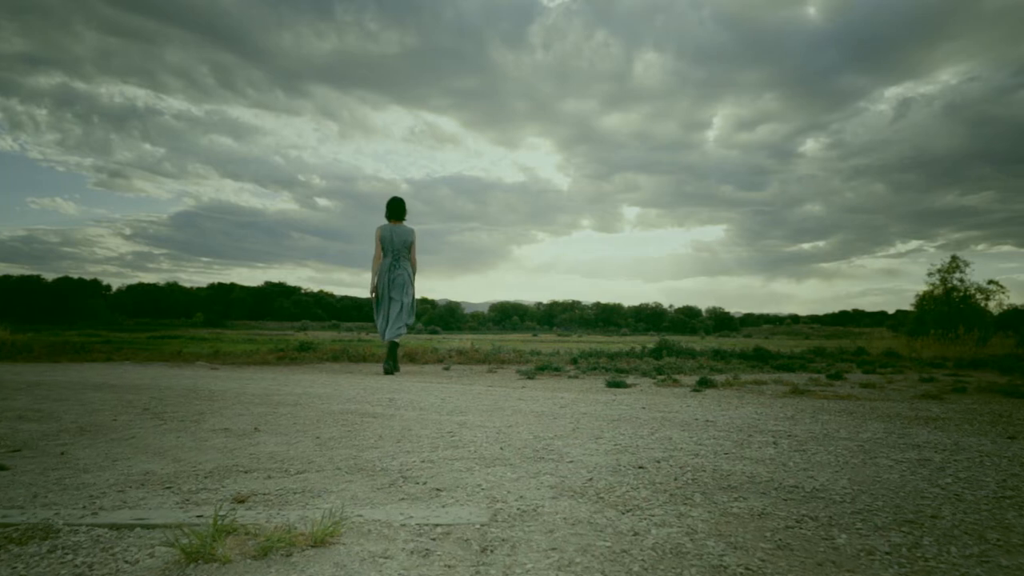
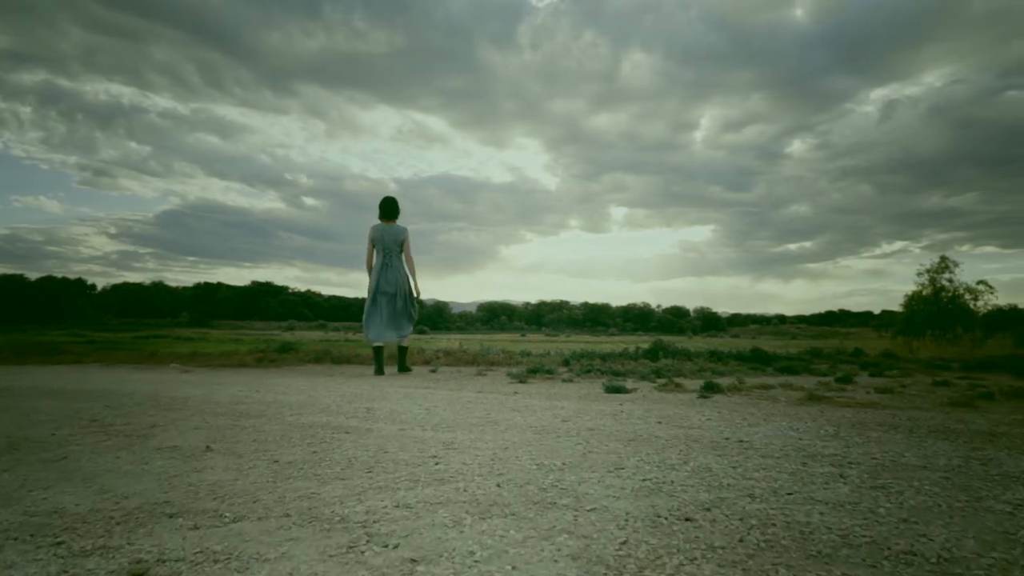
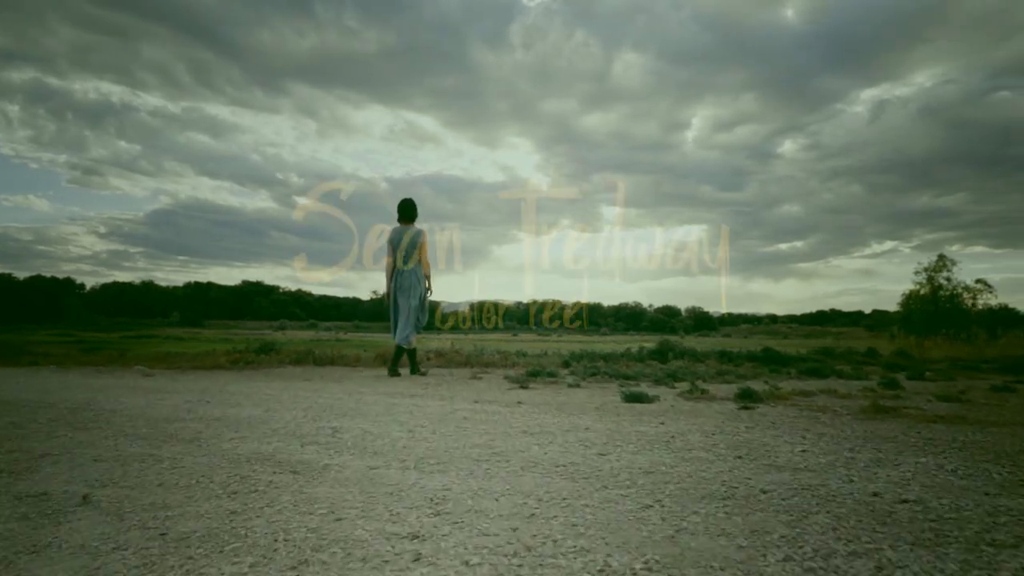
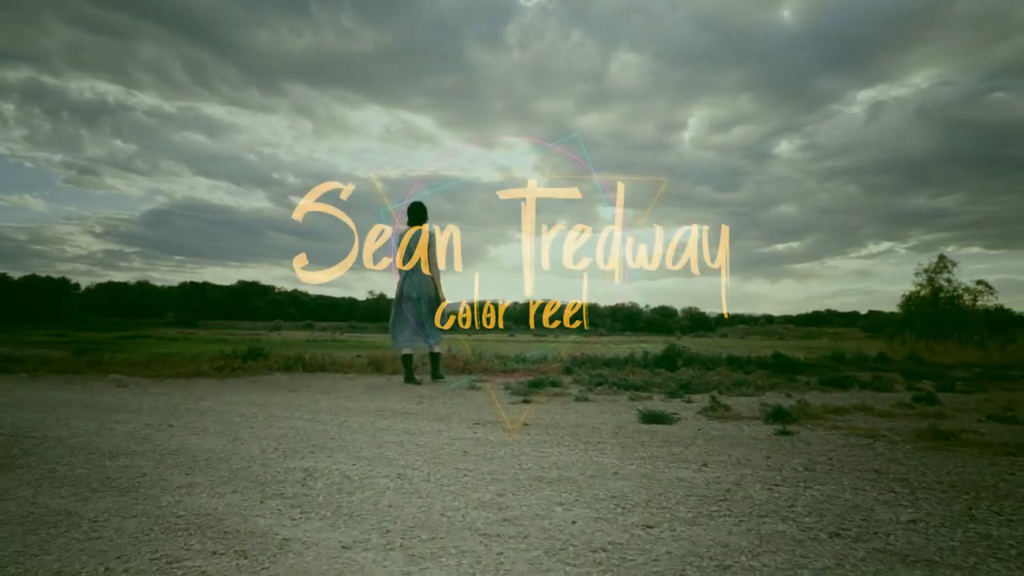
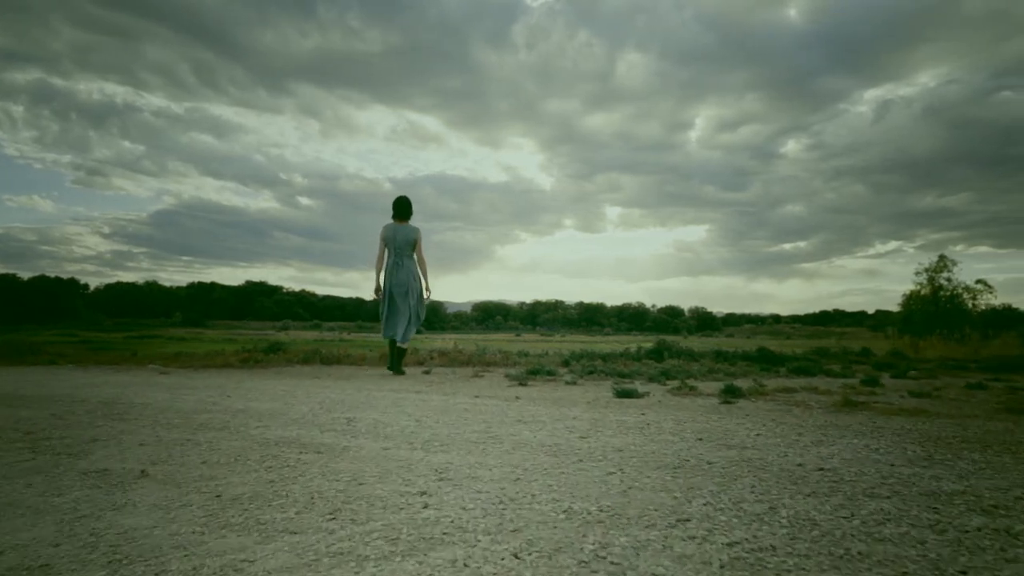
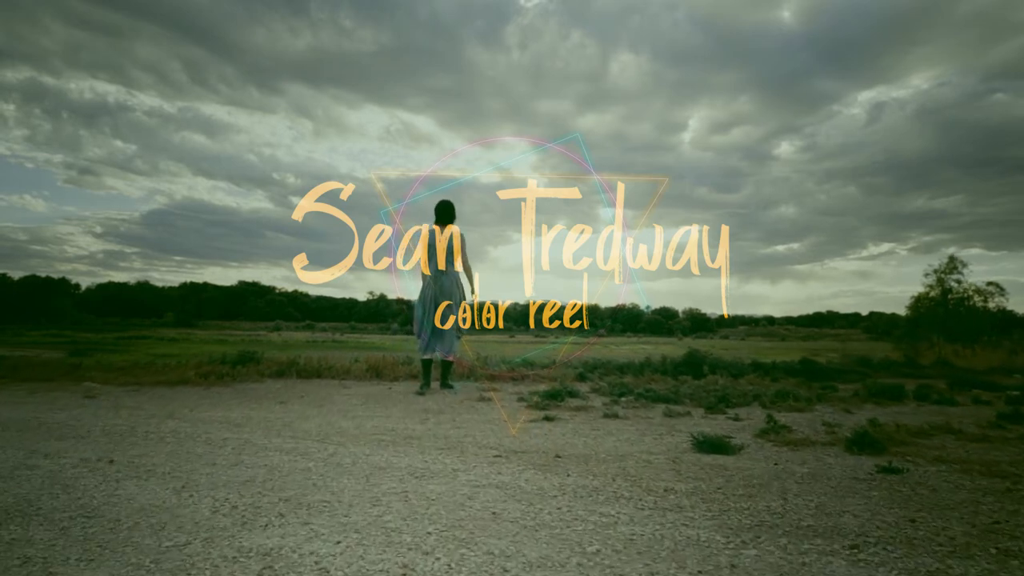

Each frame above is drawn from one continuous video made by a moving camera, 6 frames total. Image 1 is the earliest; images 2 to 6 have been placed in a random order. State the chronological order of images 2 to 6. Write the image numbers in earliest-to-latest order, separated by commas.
2, 5, 3, 4, 6
